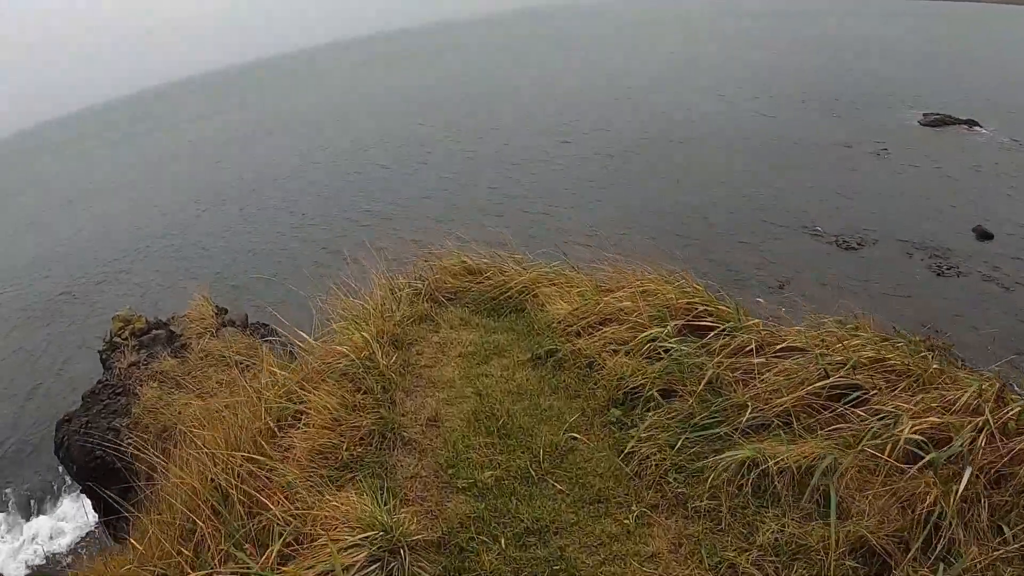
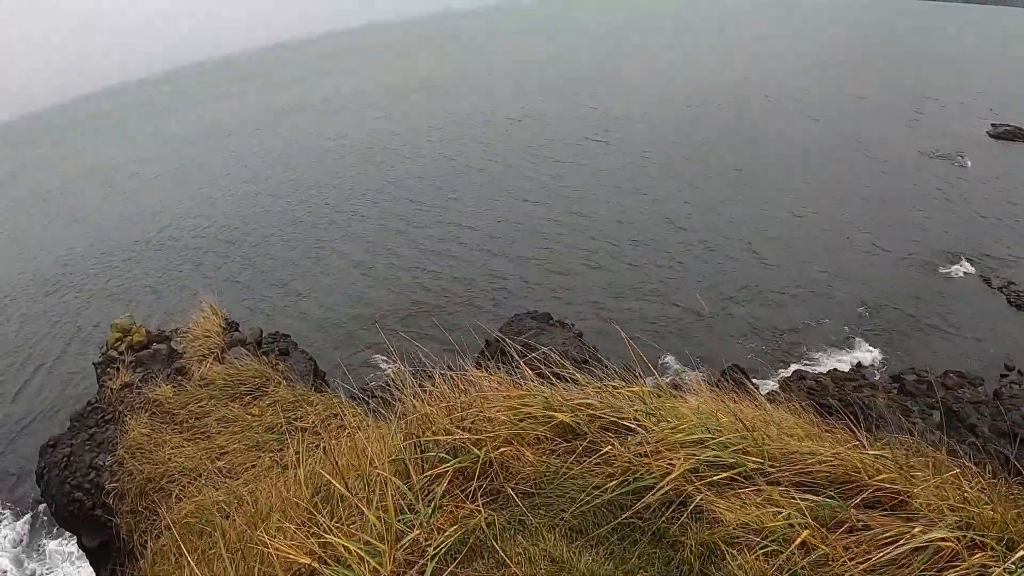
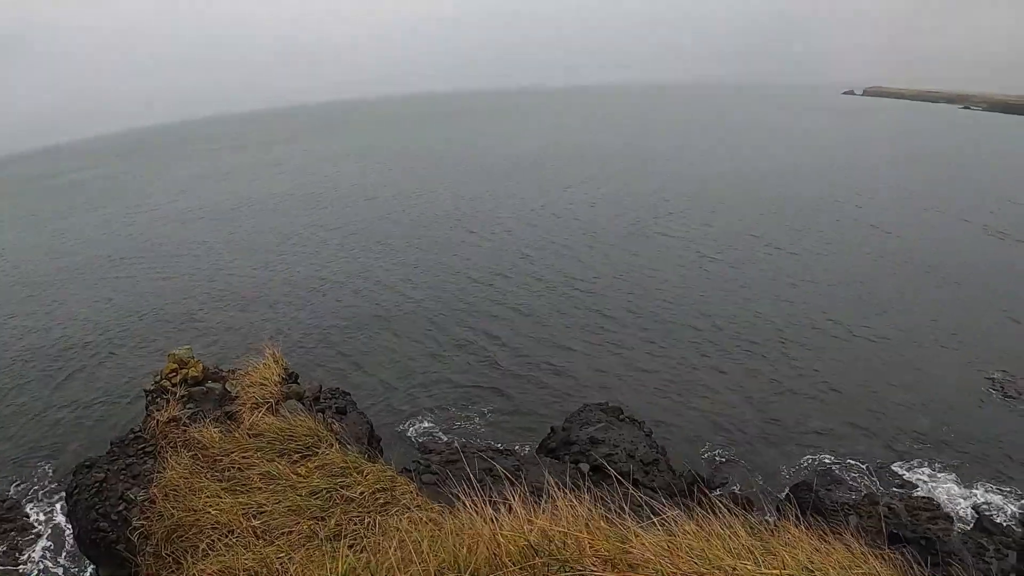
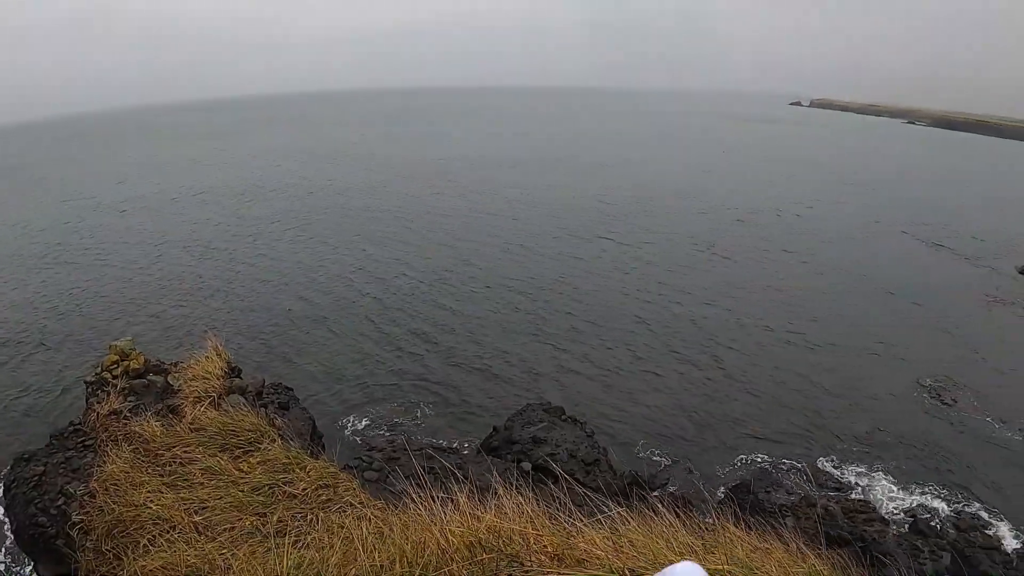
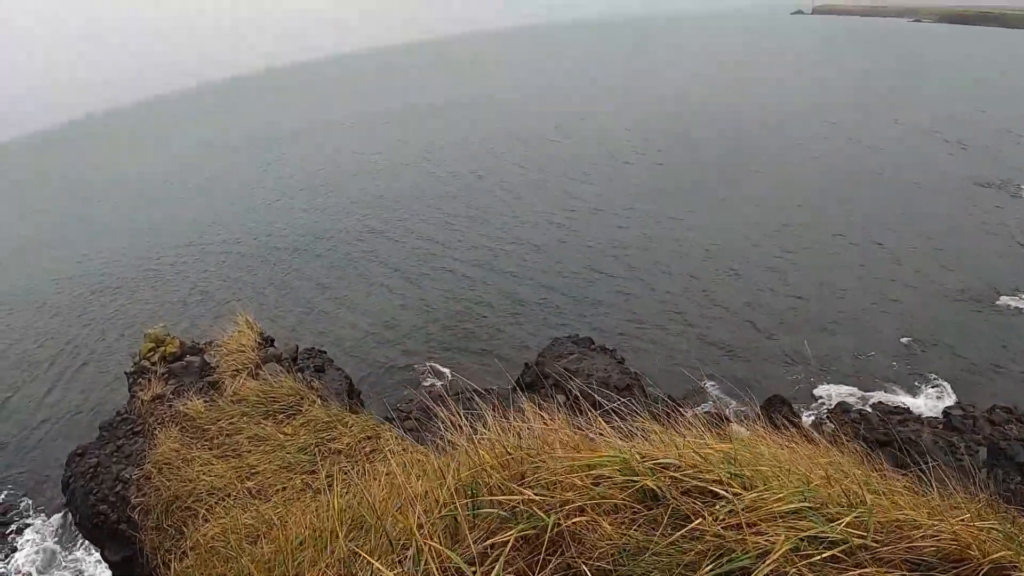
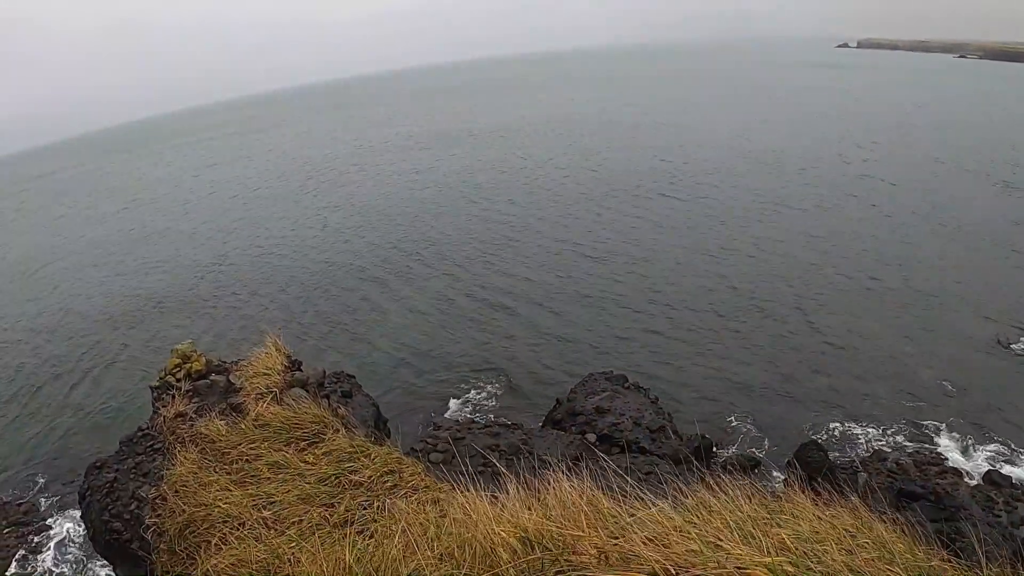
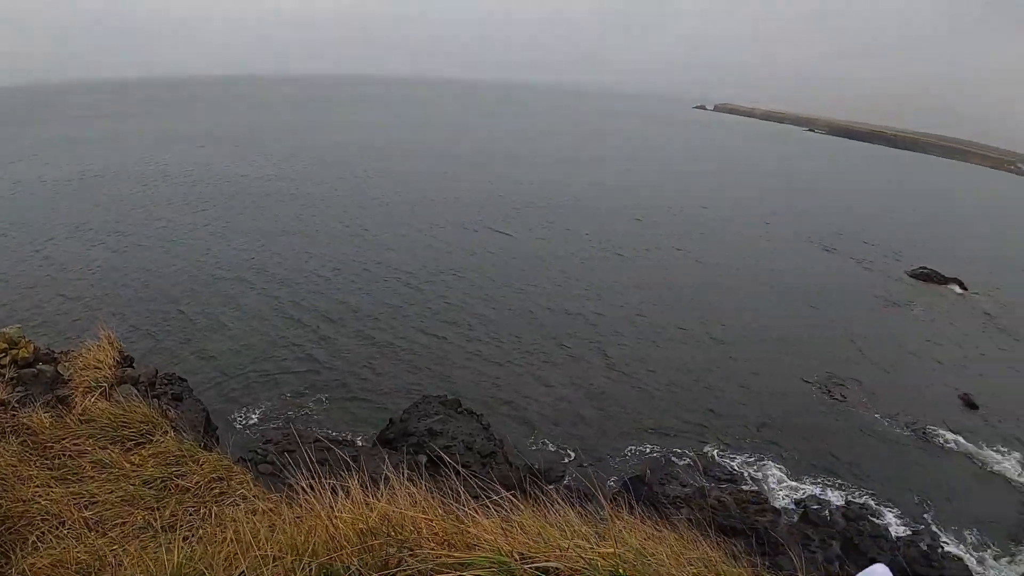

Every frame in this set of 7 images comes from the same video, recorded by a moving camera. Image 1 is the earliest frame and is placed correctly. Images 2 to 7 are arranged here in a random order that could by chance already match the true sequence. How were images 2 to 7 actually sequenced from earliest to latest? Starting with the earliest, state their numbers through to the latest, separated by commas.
2, 5, 6, 3, 4, 7
